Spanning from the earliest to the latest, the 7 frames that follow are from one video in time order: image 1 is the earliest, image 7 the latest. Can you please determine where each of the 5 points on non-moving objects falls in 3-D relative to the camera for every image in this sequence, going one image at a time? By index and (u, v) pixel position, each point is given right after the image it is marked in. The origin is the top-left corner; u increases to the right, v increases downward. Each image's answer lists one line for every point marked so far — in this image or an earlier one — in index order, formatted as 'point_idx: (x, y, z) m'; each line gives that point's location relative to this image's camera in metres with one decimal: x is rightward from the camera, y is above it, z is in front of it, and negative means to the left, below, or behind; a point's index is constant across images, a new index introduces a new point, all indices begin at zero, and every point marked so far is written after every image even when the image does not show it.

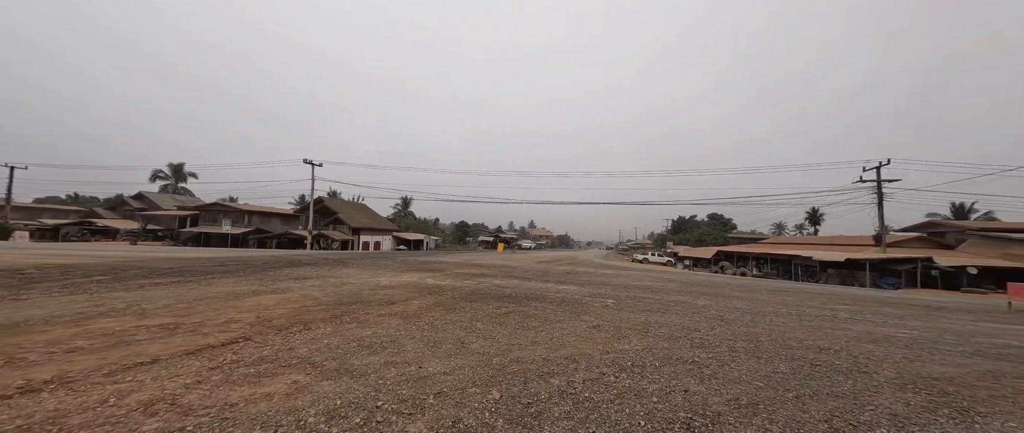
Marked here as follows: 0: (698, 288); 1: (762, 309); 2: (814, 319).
0: (+7.8, -3.0, +14.6) m
1: (+7.2, -2.6, +10.0) m
2: (+7.6, -2.6, +8.8) m
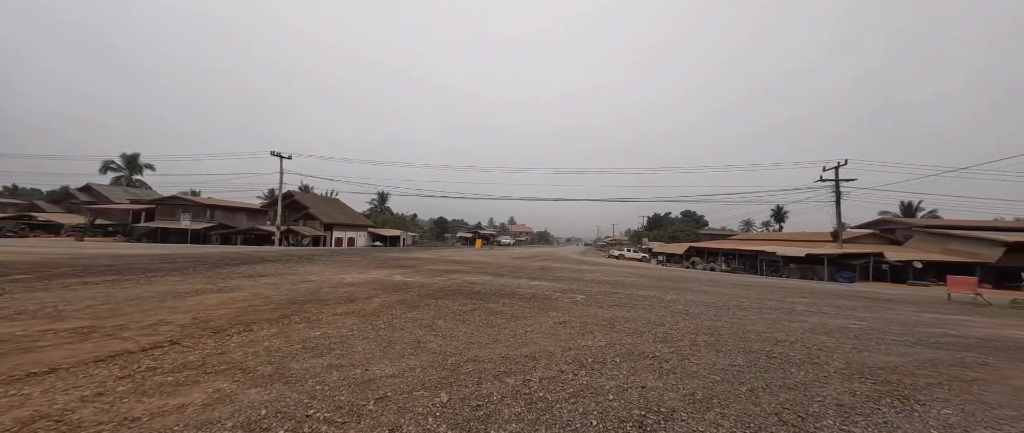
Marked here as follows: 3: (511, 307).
0: (+6.7, -2.8, +14.9) m
1: (+6.3, -2.5, +10.3) m
2: (+6.8, -2.5, +9.1) m
3: (0.0, -1.9, +7.3) m
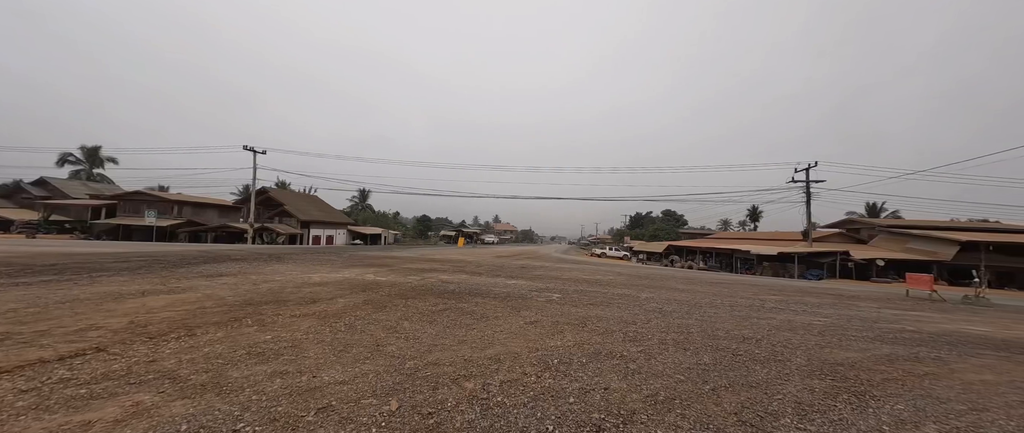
0: (+5.7, -2.8, +15.1) m
1: (+5.6, -2.5, +10.4) m
2: (+6.2, -2.5, +9.3) m
3: (-0.6, -1.9, +7.2) m
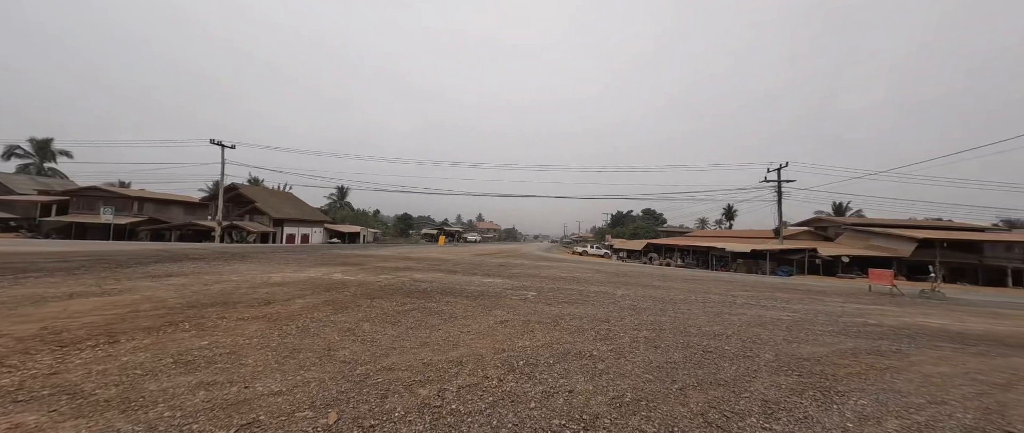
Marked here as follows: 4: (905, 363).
0: (+4.7, -2.7, +15.2) m
1: (+4.8, -2.4, +10.5) m
2: (+5.5, -2.4, +9.4) m
3: (-1.1, -1.8, +6.9) m
4: (+6.3, -2.3, +5.6) m
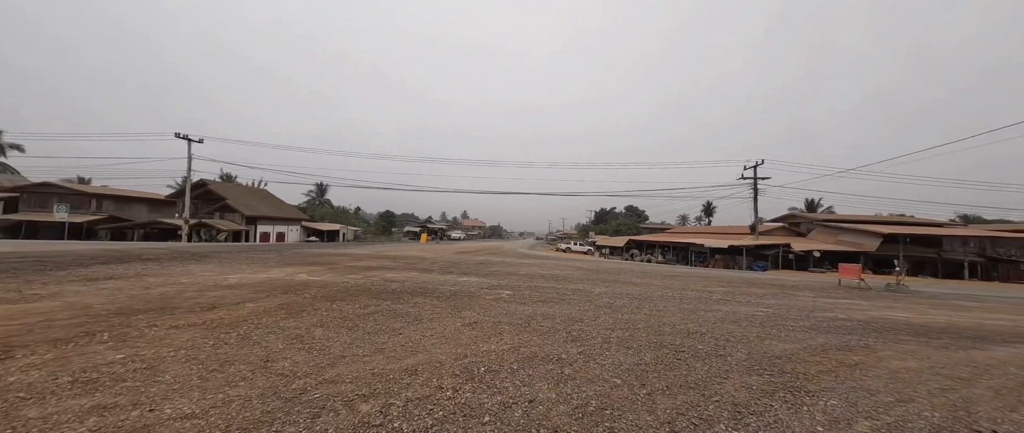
0: (+3.8, -2.5, +15.1) m
1: (+4.1, -2.3, +10.4) m
2: (+4.8, -2.3, +9.4) m
3: (-1.7, -1.7, +6.6) m
4: (+5.8, -2.3, +5.6) m
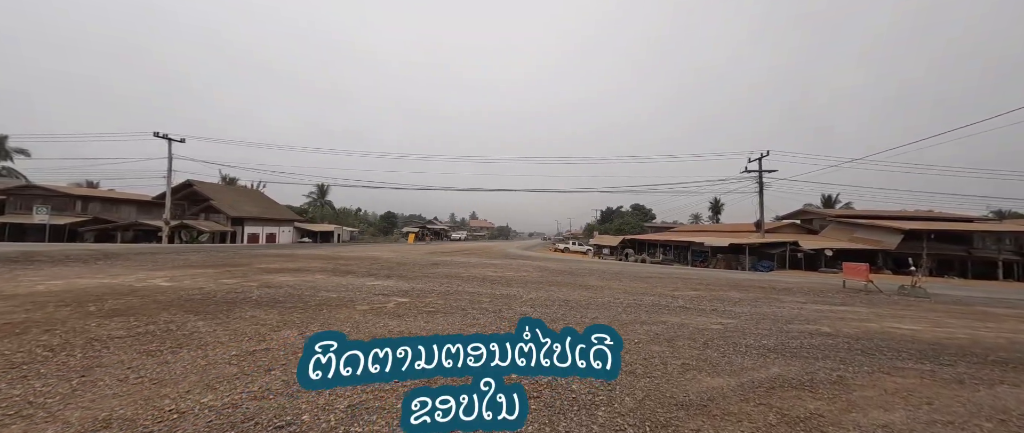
0: (+1.9, -2.3, +13.3) m
1: (+2.0, -2.1, +8.6) m
2: (+2.7, -2.1, +7.5) m
3: (-3.9, -1.5, +5.0) m
4: (+3.5, -2.0, +3.7) m
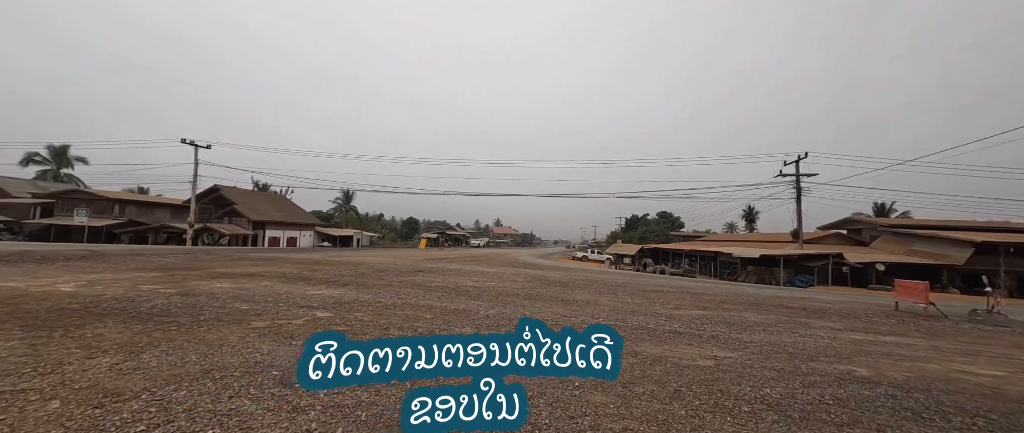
0: (+1.3, -2.5, +11.8) m
1: (+1.1, -2.1, +7.2) m
2: (+1.7, -2.1, +6.0) m
3: (-5.1, -1.5, +4.0) m
4: (+2.2, -2.0, +2.1) m
